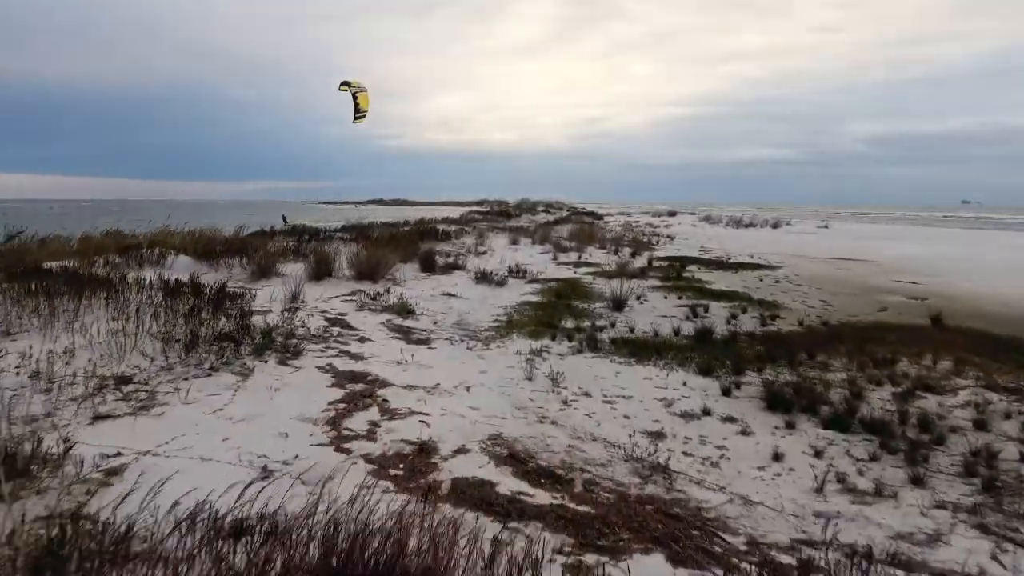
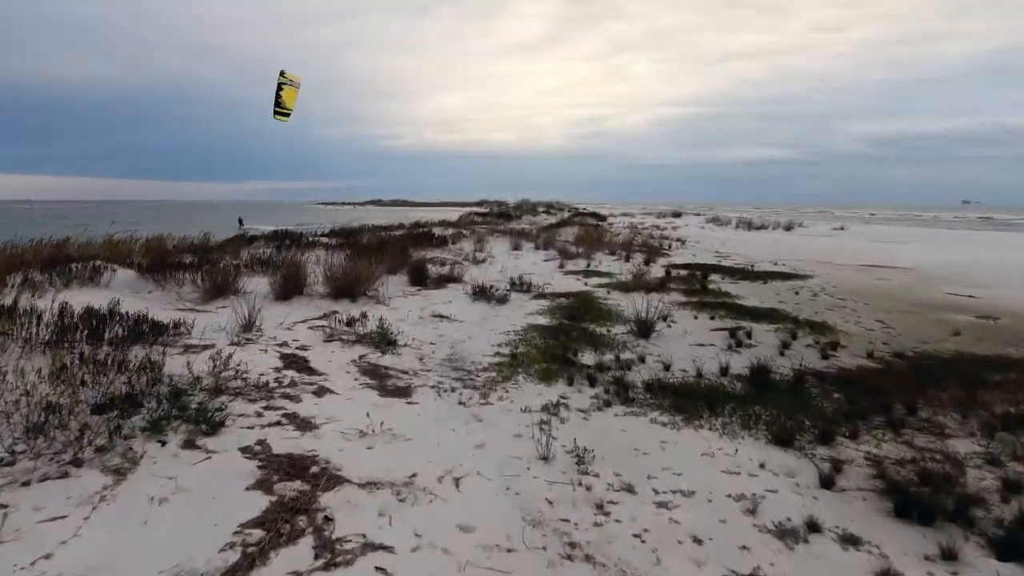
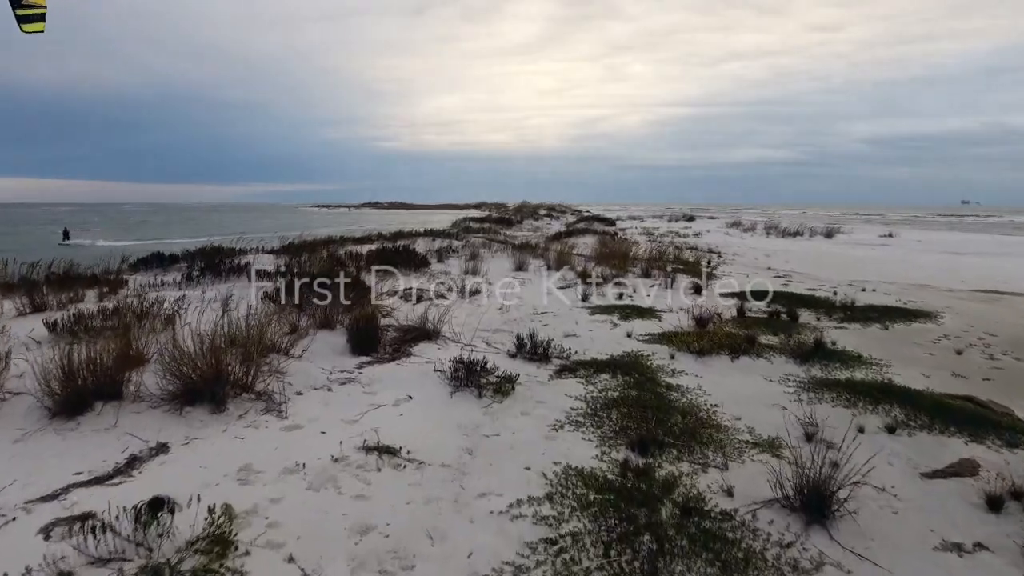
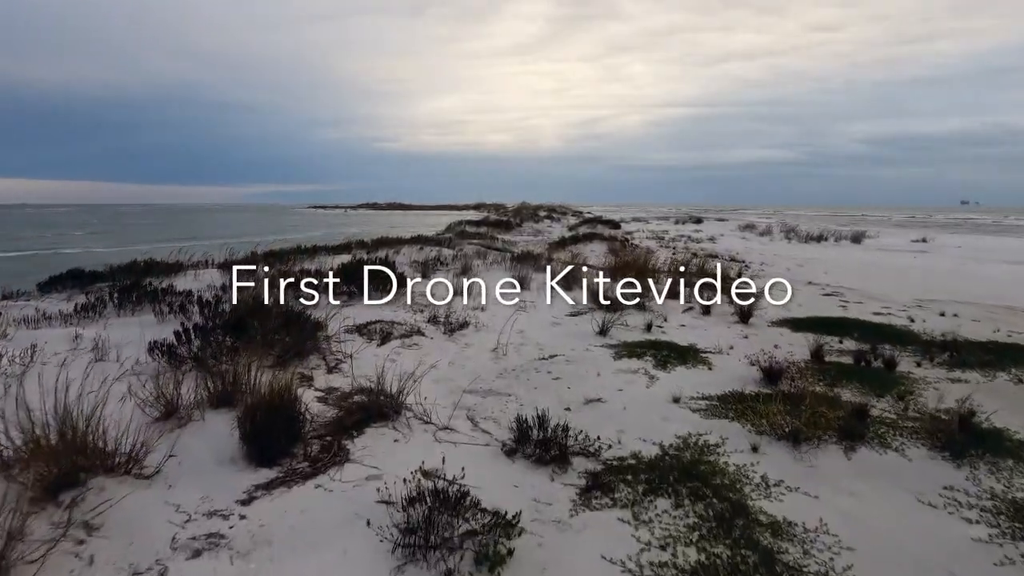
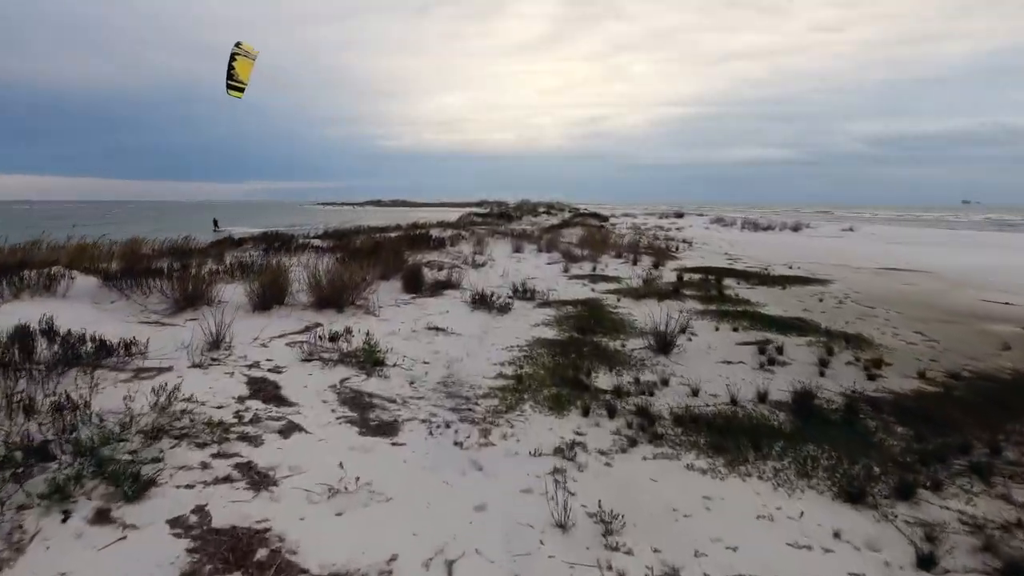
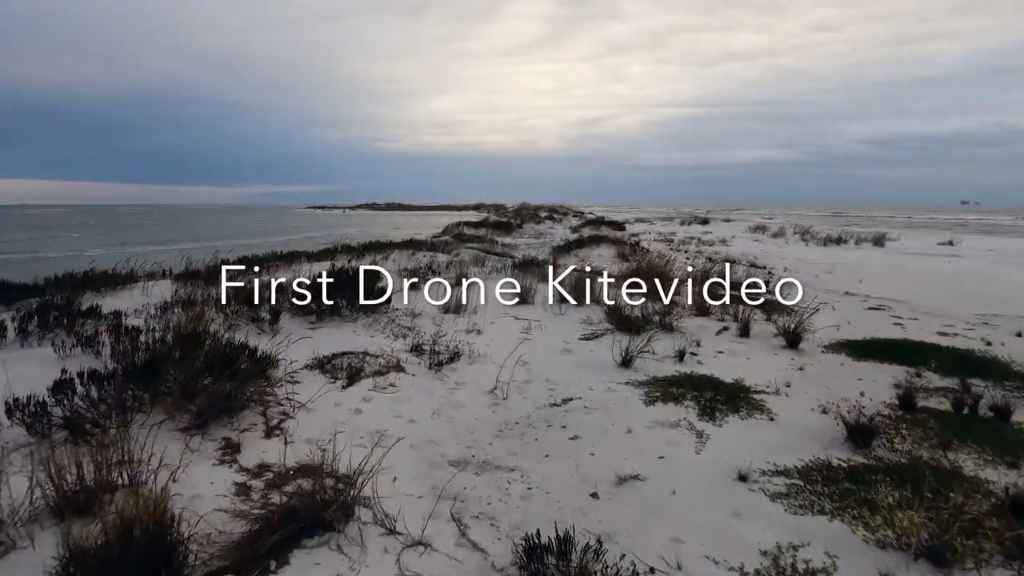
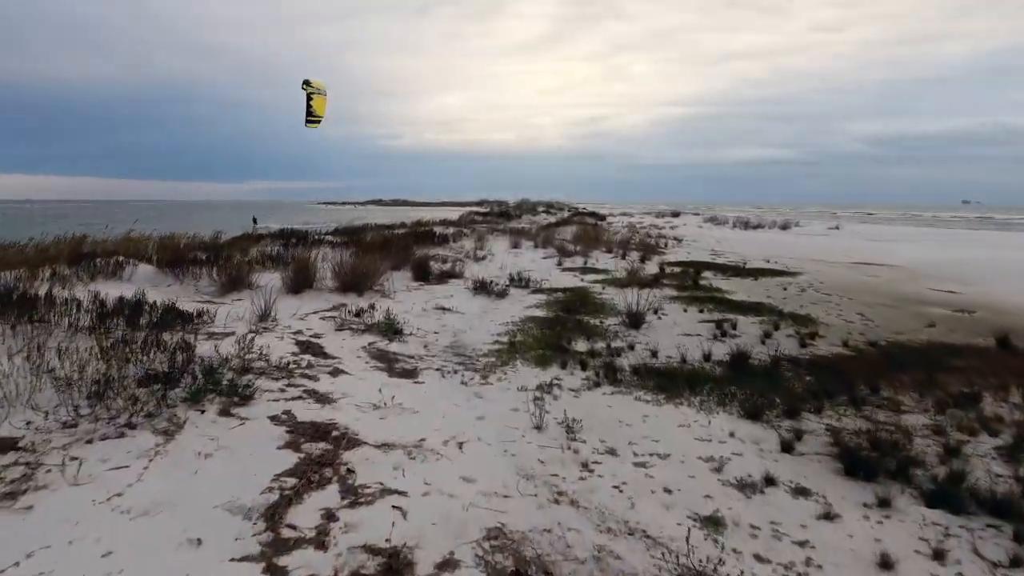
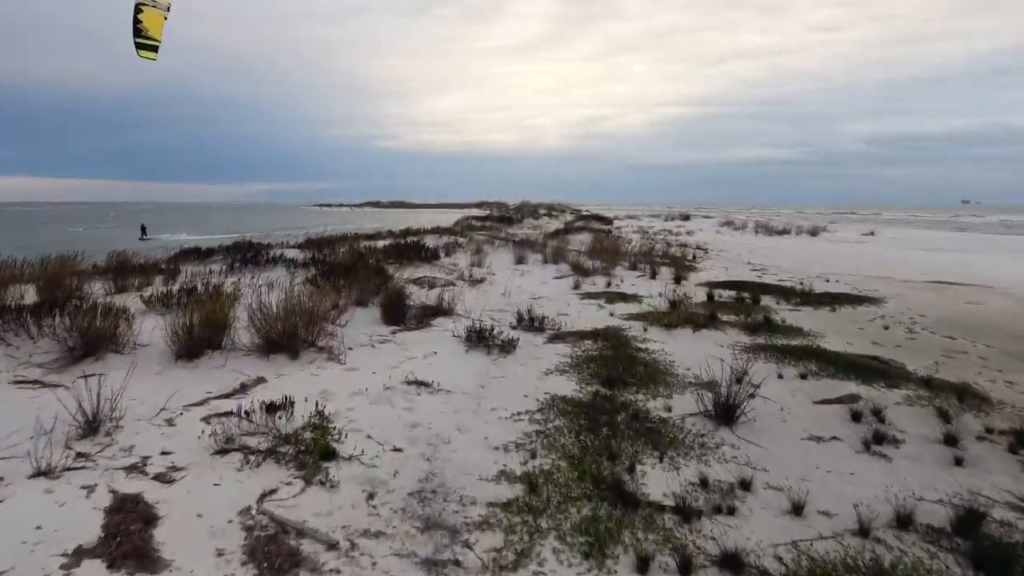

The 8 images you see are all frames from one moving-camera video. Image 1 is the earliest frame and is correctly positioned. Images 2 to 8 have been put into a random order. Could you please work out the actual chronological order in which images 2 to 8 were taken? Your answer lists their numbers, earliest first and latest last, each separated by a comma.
7, 2, 5, 8, 3, 4, 6
